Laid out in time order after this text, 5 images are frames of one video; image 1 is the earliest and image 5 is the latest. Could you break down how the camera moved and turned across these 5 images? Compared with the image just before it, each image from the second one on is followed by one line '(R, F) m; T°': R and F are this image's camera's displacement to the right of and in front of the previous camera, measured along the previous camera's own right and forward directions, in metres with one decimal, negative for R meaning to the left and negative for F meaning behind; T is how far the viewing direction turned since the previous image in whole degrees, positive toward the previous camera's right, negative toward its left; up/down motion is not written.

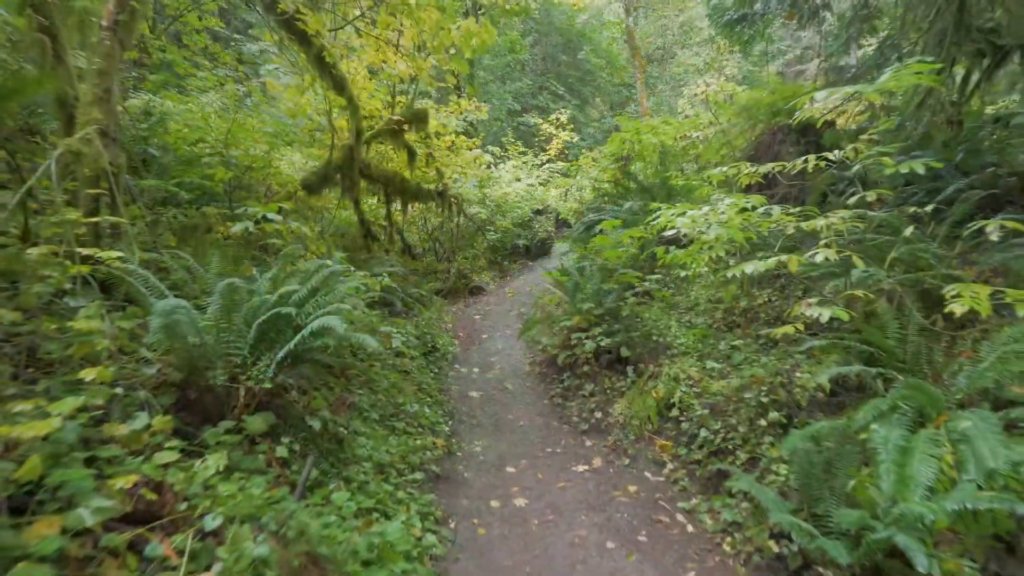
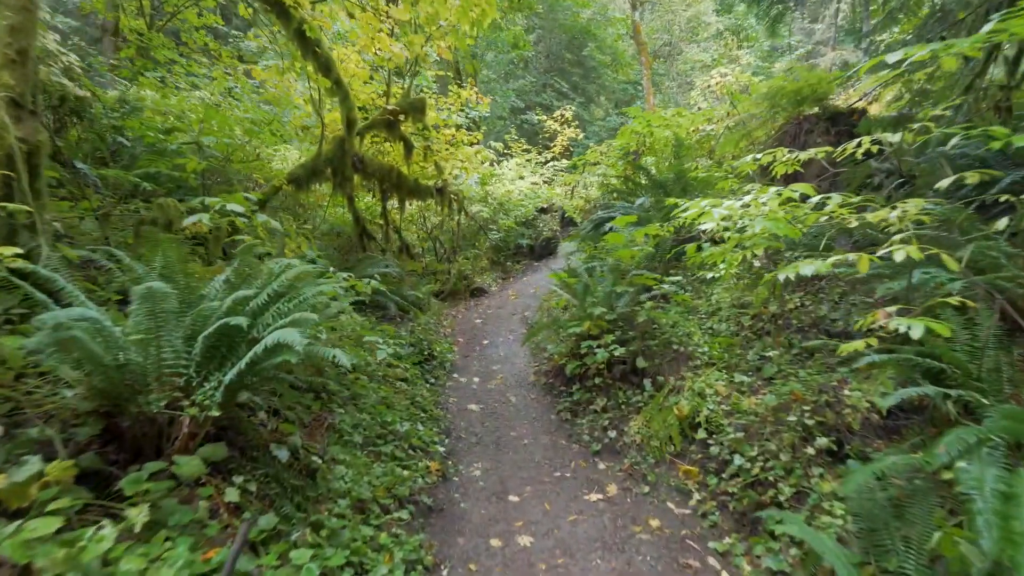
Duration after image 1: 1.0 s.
(0.0, +0.6) m; 0°
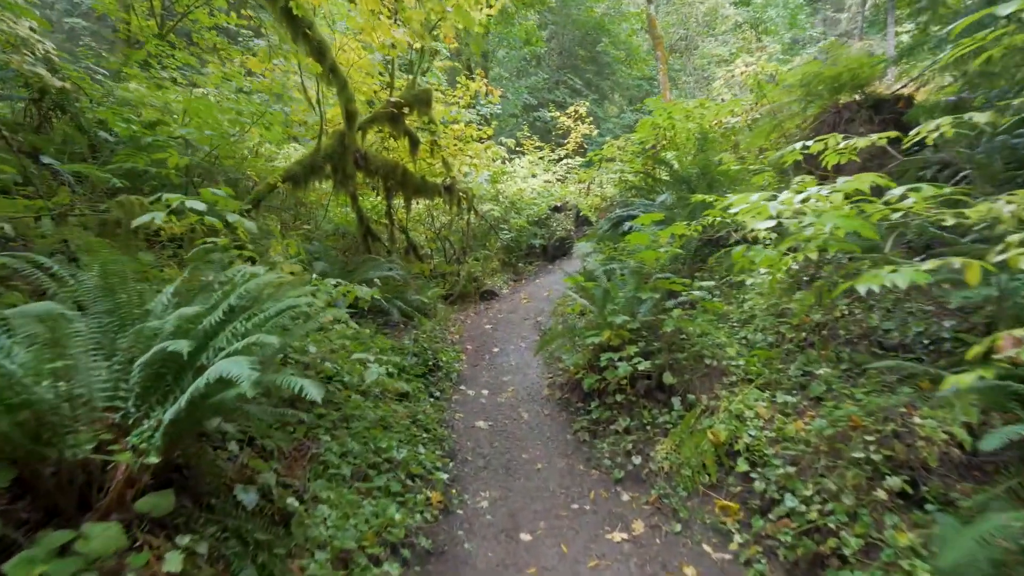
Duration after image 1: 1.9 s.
(0.0, +0.5) m; -1°
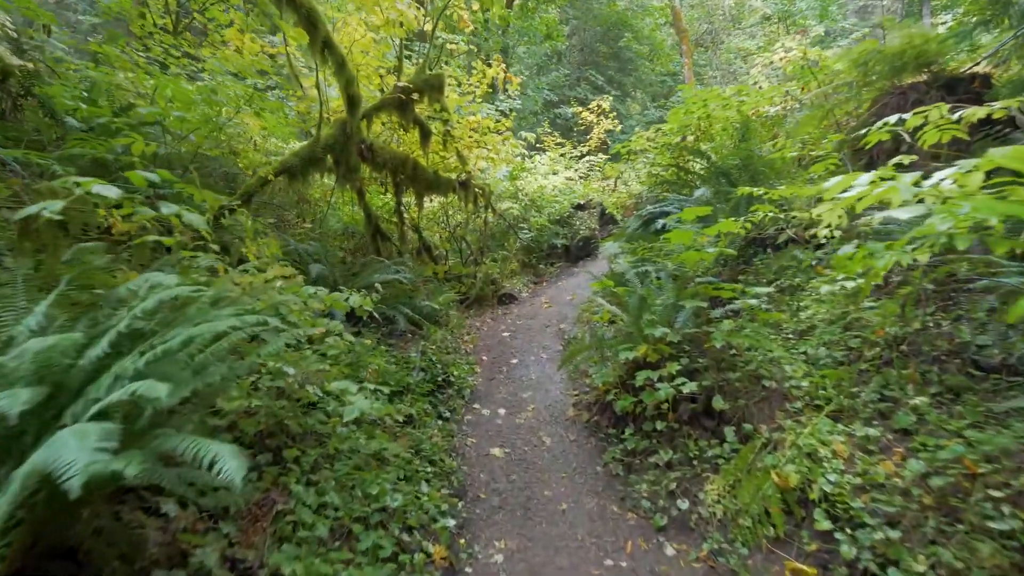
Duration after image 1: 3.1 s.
(0.0, +0.7) m; -2°
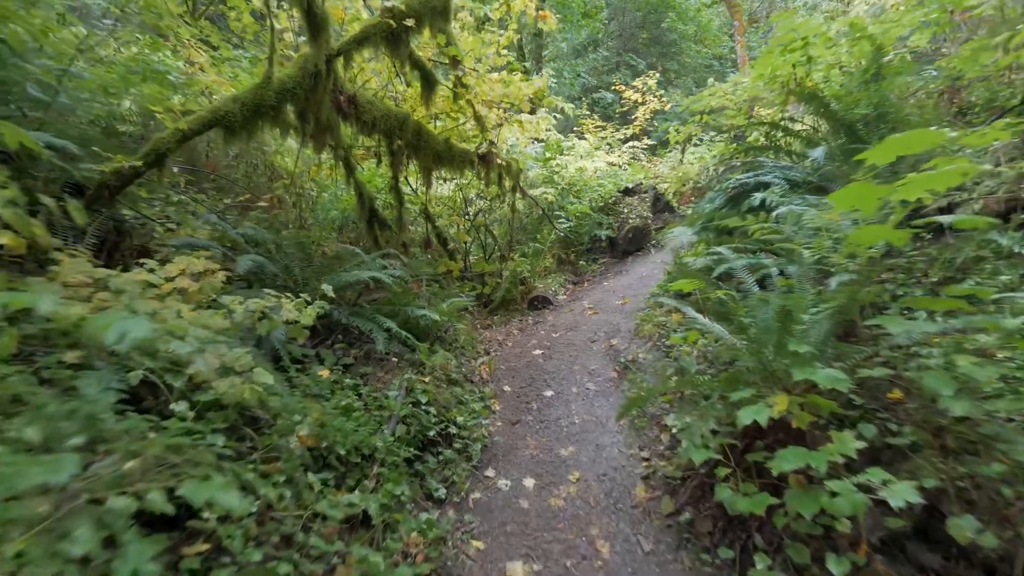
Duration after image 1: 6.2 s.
(0.0, +1.8) m; -3°
